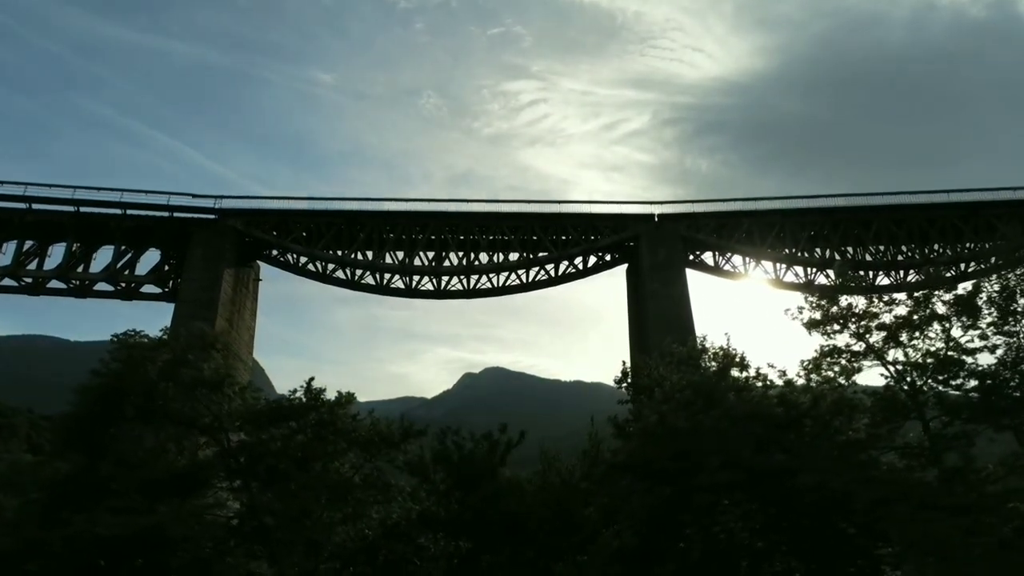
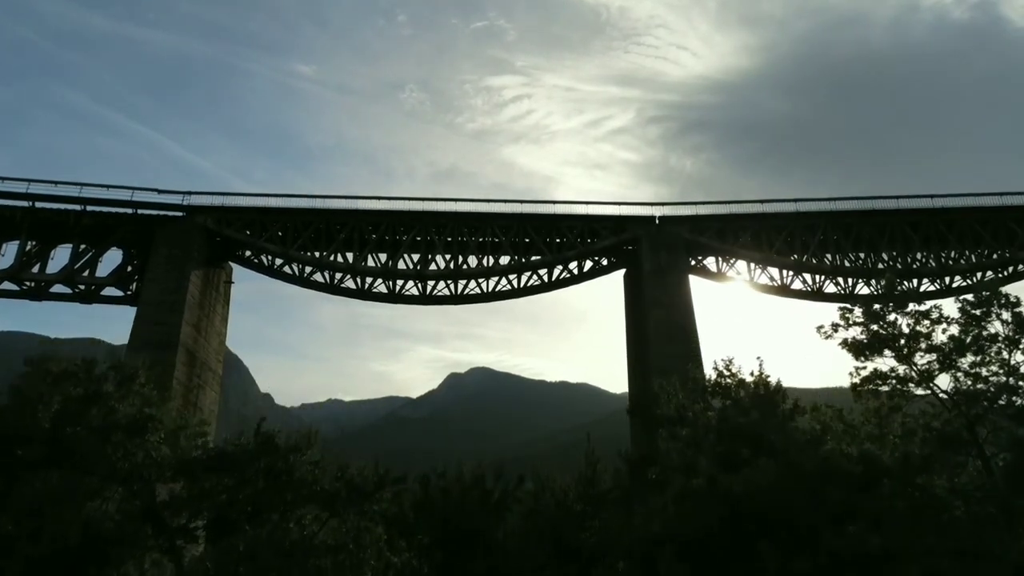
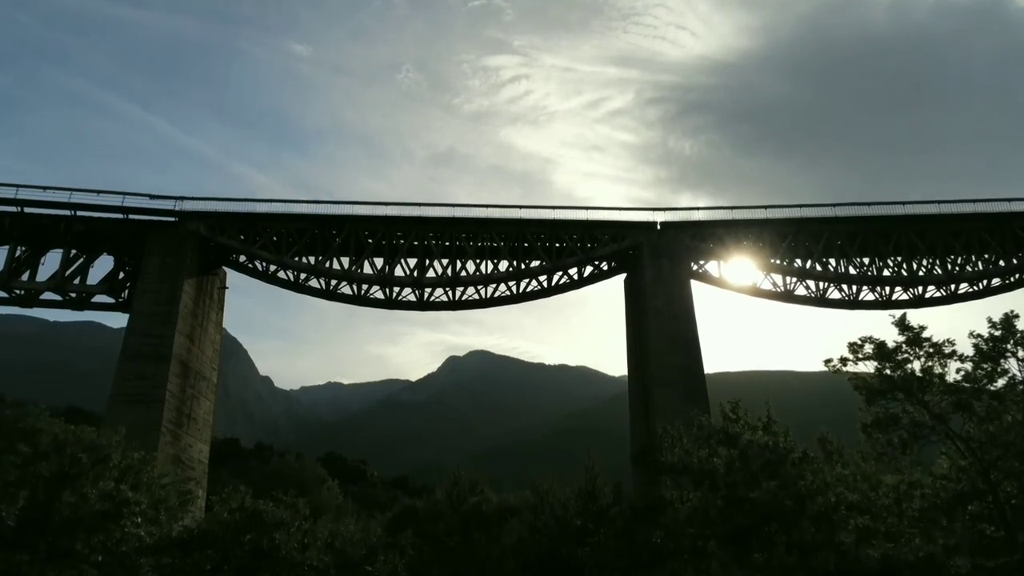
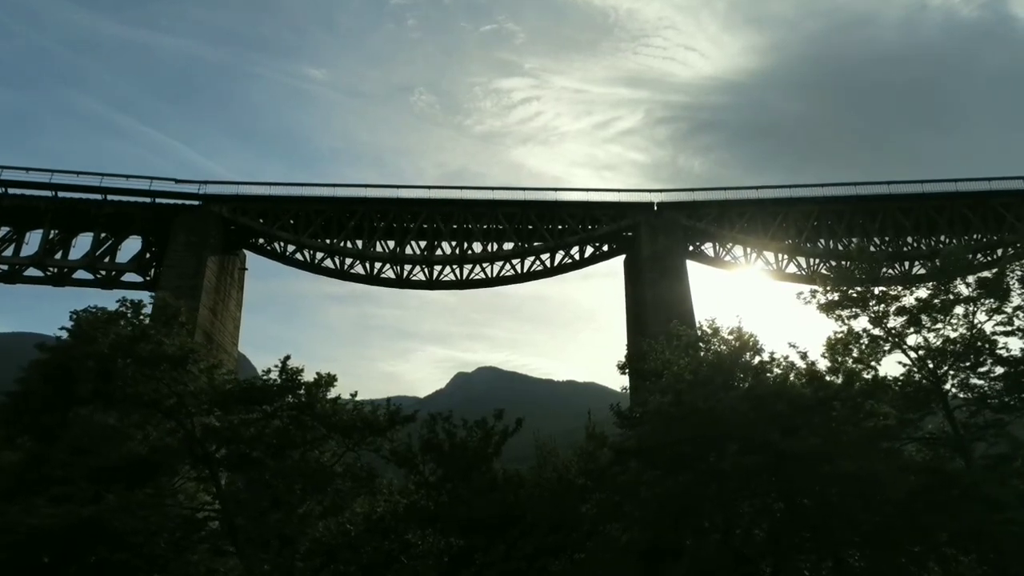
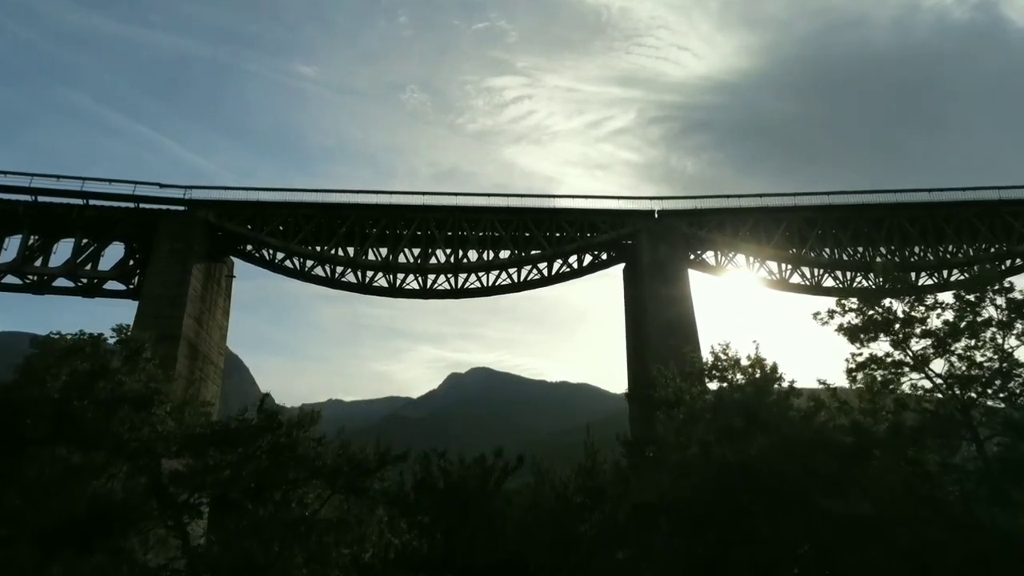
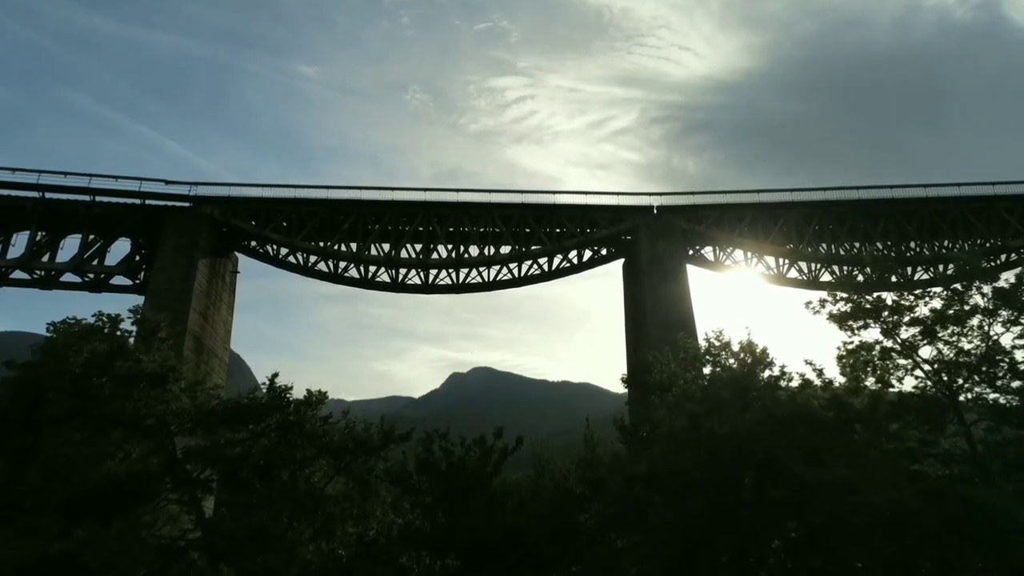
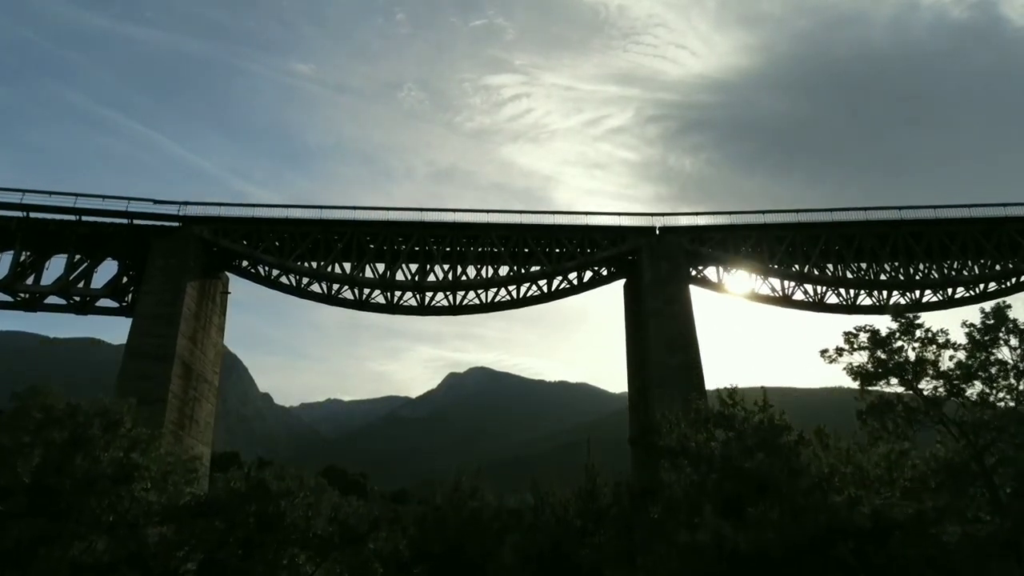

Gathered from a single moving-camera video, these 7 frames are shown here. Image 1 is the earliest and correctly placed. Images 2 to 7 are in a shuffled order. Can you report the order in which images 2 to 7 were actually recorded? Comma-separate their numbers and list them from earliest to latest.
4, 6, 5, 2, 7, 3
